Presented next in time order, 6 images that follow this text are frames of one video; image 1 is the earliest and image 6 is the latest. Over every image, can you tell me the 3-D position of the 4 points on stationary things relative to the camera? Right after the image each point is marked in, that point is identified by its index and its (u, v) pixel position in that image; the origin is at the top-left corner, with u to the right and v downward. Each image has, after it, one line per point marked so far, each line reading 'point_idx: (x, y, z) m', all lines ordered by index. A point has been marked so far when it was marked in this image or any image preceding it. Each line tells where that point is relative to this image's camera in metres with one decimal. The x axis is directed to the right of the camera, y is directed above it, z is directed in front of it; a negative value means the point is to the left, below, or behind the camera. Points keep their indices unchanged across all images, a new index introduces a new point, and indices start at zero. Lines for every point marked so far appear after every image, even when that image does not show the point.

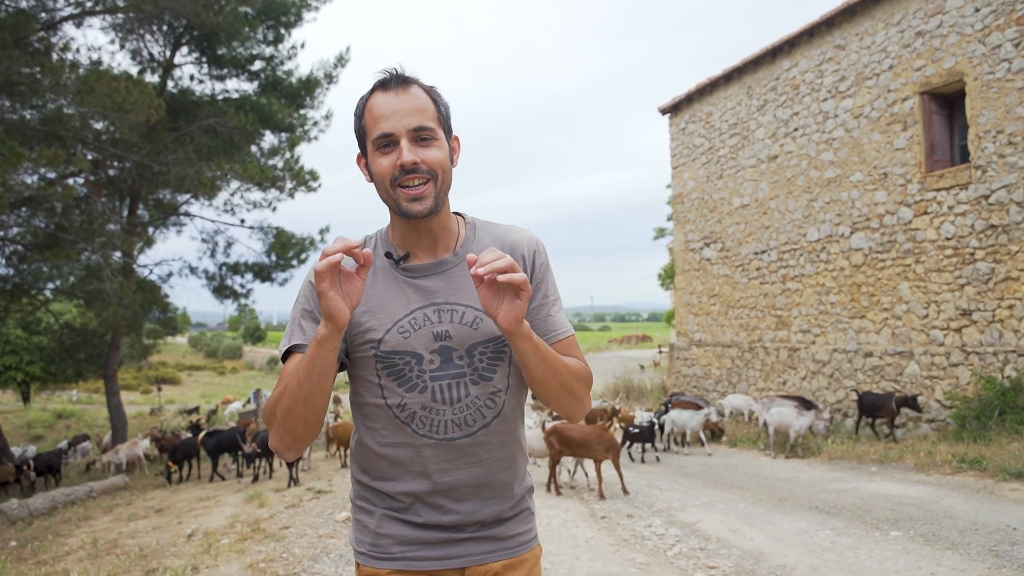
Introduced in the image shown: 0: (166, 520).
0: (-3.4, -2.3, +6.7) m
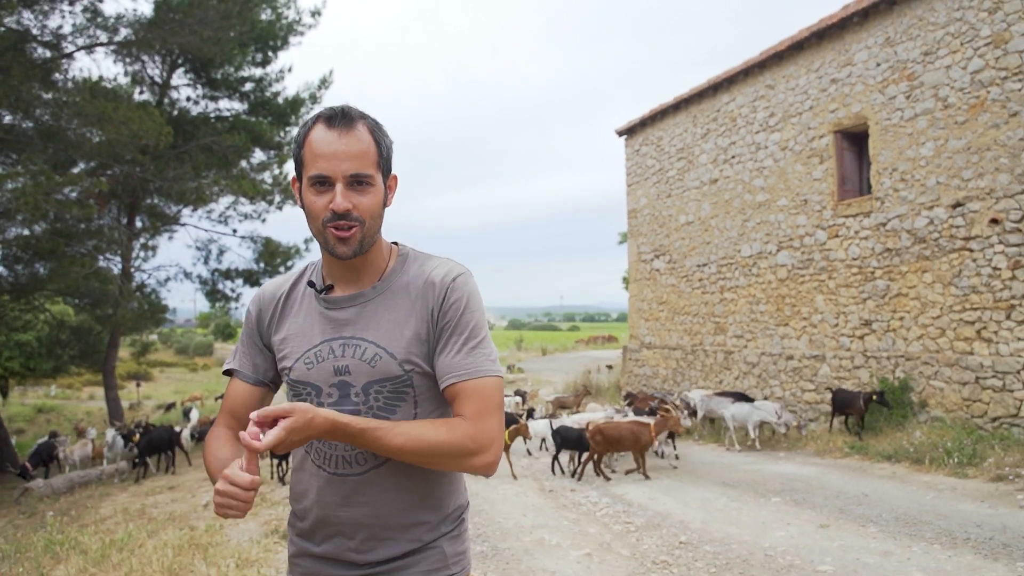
0: (-3.8, -2.4, +7.9) m
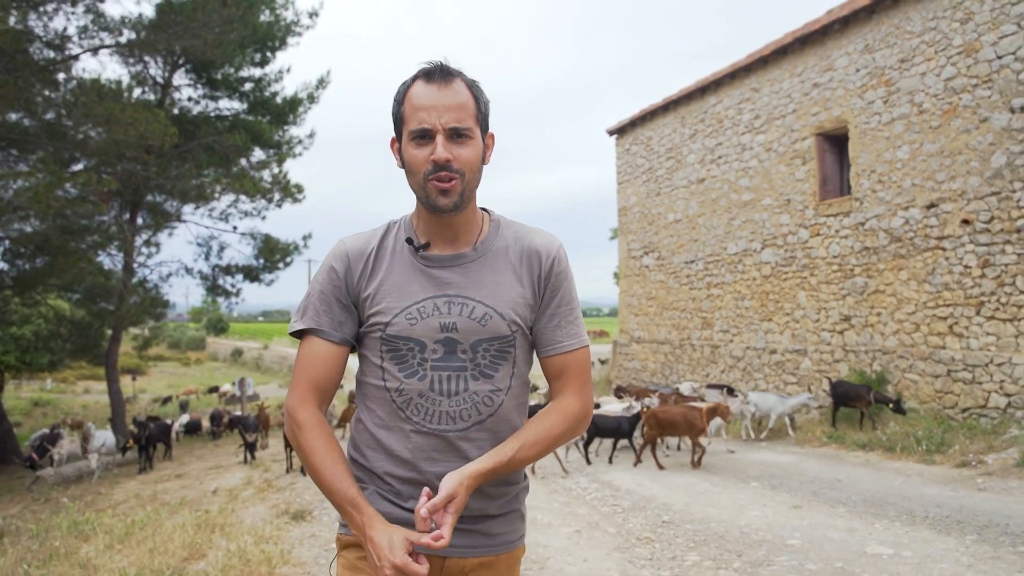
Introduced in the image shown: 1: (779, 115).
0: (-3.9, -2.4, +8.2) m
1: (+4.9, +3.1, +12.3) m
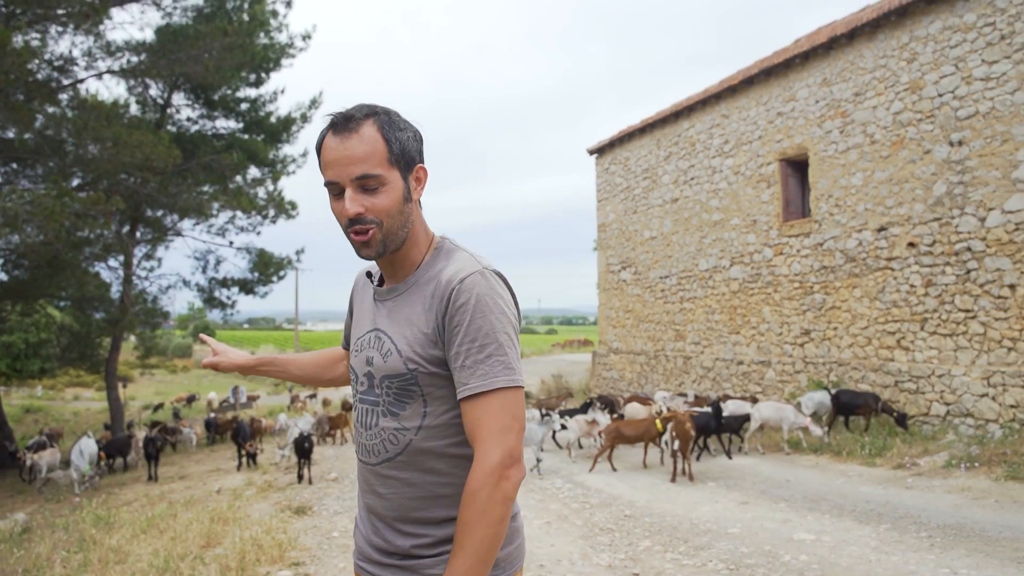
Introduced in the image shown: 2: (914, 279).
0: (-4.2, -2.6, +8.8) m
1: (+4.5, +2.9, +13.2) m
2: (+6.1, +0.1, +10.3) m
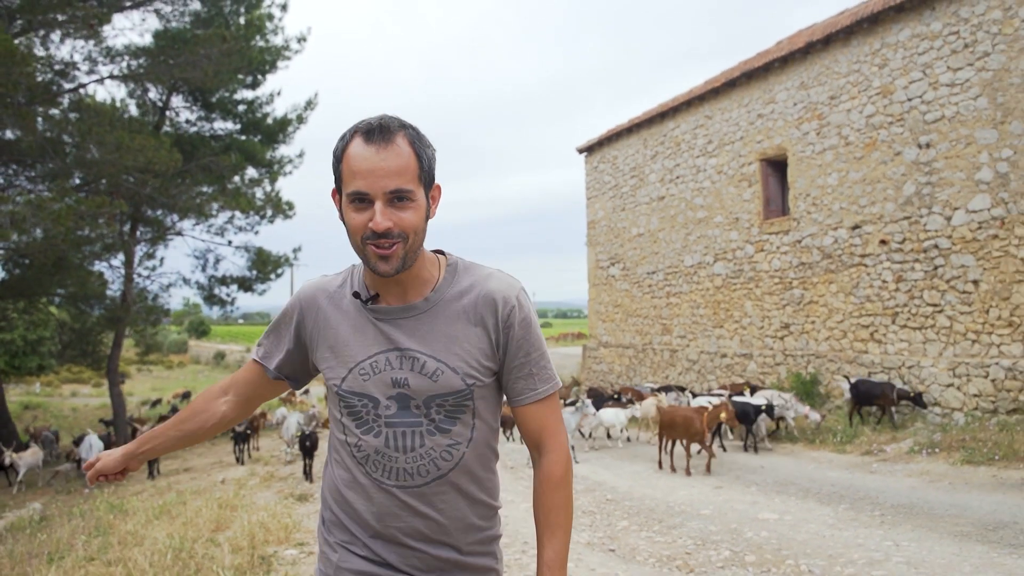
0: (-4.3, -2.6, +9.3) m
1: (+4.3, +3.0, +13.6) m
2: (+5.9, +0.2, +10.7) m
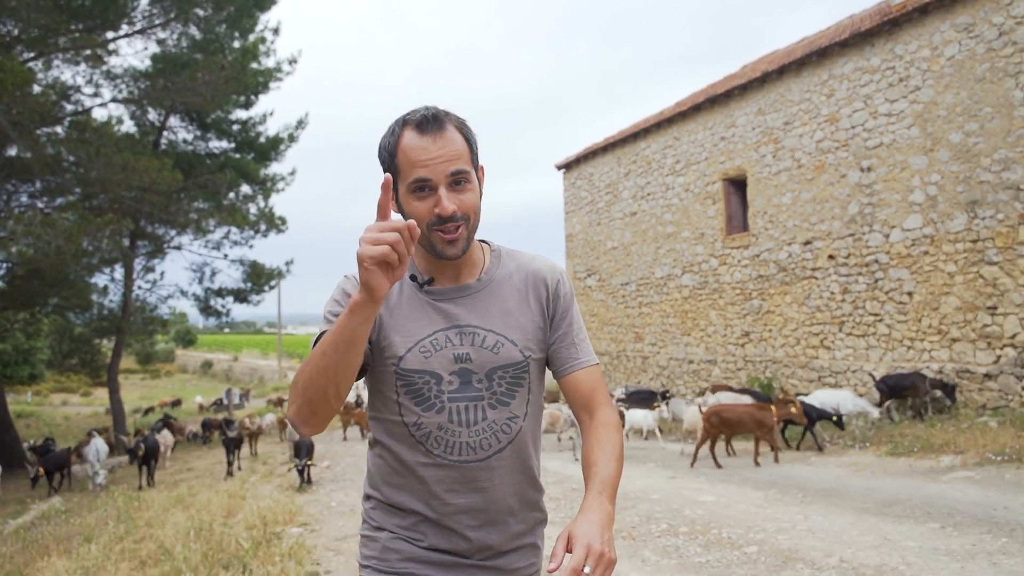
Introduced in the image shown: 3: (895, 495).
0: (-4.6, -2.7, +10.0) m
1: (+3.9, +2.7, +14.6) m
2: (+5.6, 0.0, +11.7) m
3: (+3.6, -1.9, +6.3) m
